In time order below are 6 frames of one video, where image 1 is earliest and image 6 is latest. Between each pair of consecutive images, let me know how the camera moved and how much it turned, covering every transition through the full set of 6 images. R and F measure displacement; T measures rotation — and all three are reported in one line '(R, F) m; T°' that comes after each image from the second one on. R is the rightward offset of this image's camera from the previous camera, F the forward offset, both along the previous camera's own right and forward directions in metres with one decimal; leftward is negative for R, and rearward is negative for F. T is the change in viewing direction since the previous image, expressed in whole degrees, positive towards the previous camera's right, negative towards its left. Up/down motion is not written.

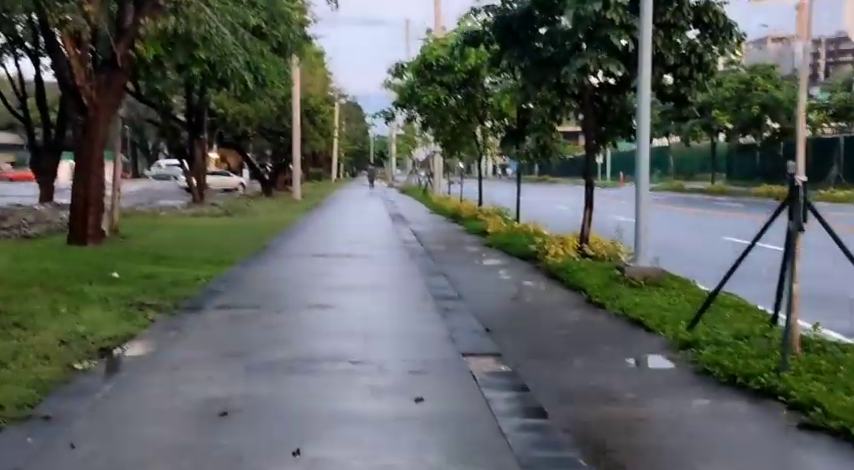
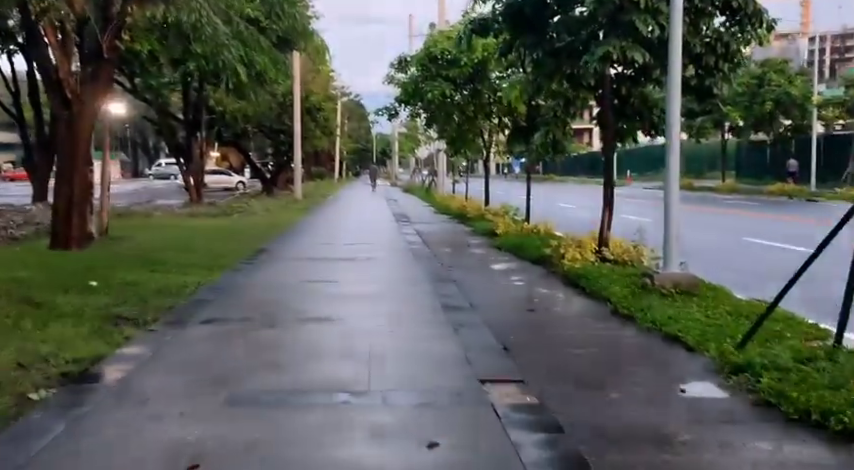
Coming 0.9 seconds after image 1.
(-0.1, +0.9) m; 0°
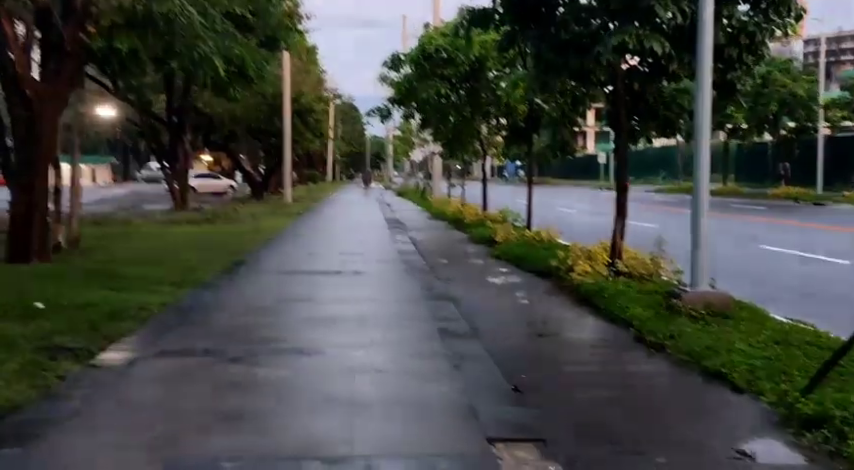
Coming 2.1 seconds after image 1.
(0.0, +1.2) m; 0°
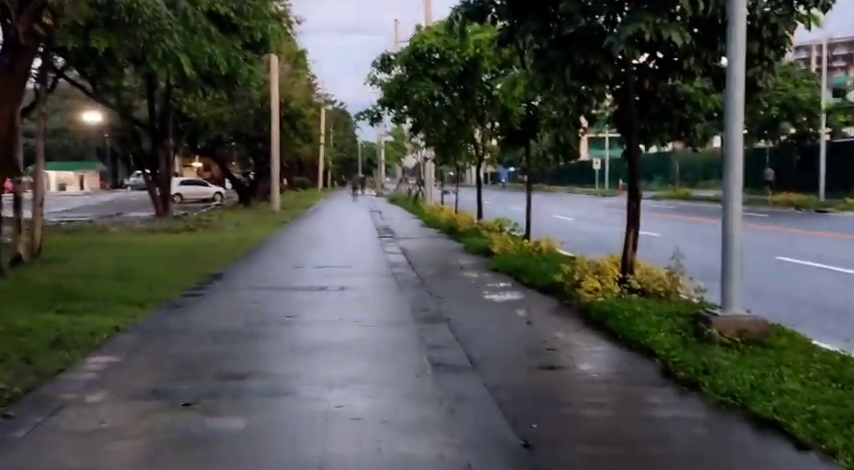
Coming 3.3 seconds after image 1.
(0.0, +1.1) m; 0°
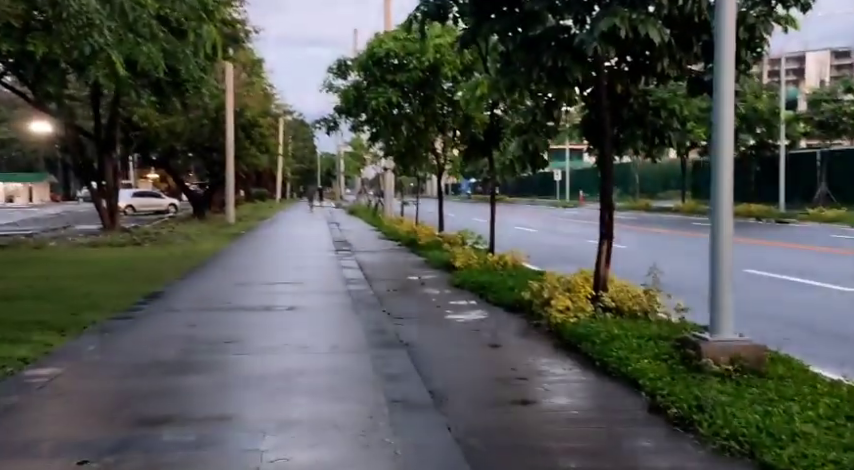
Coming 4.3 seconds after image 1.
(0.0, +0.9) m; +3°
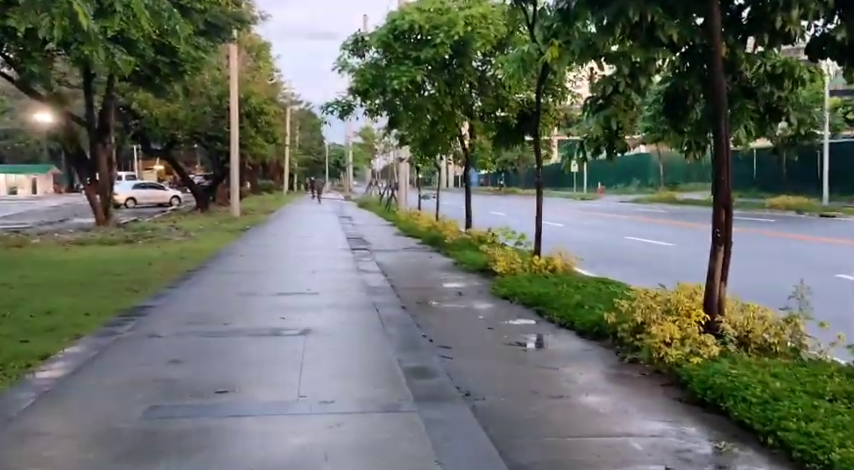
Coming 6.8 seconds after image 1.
(-0.4, +2.3) m; 0°
